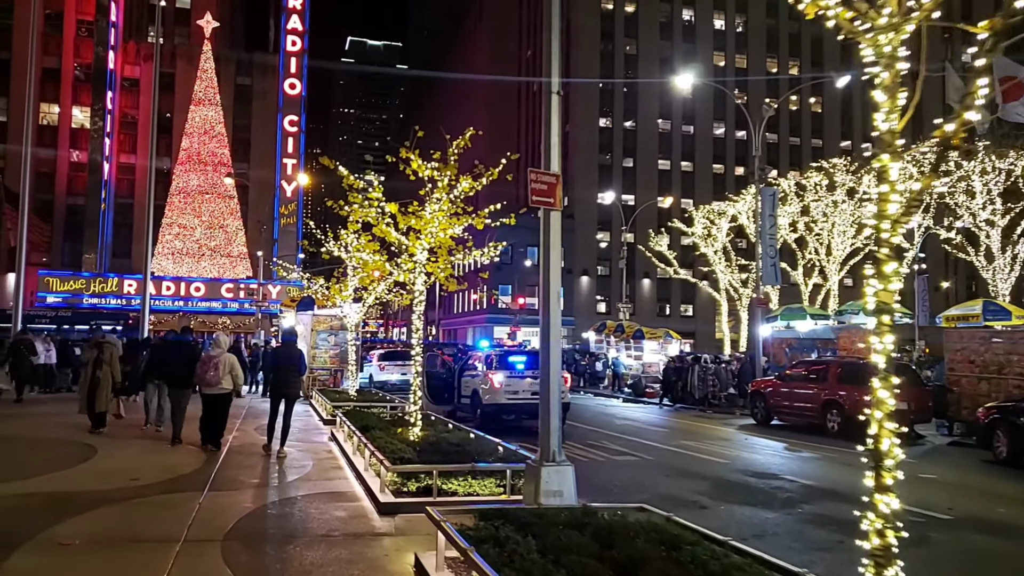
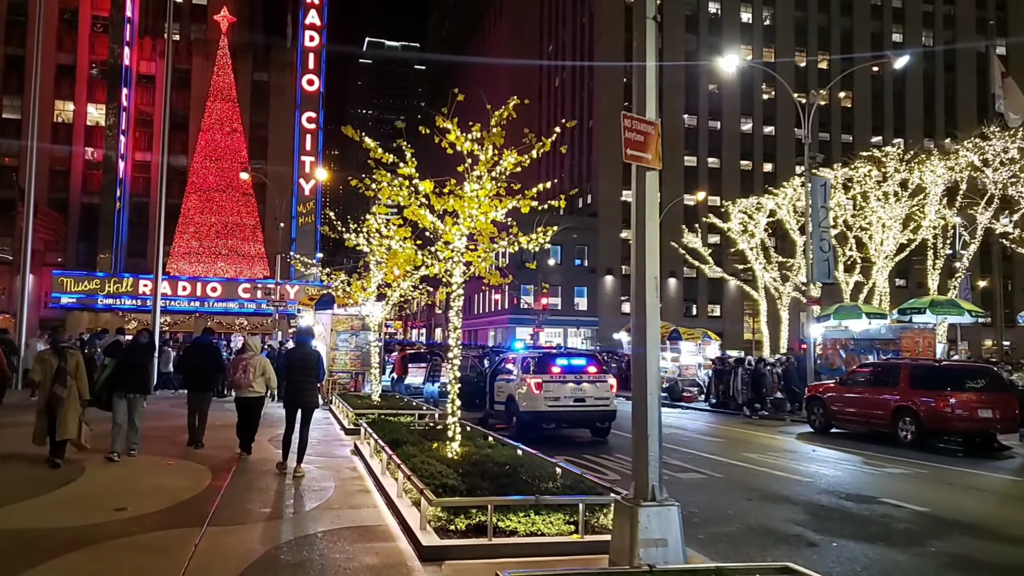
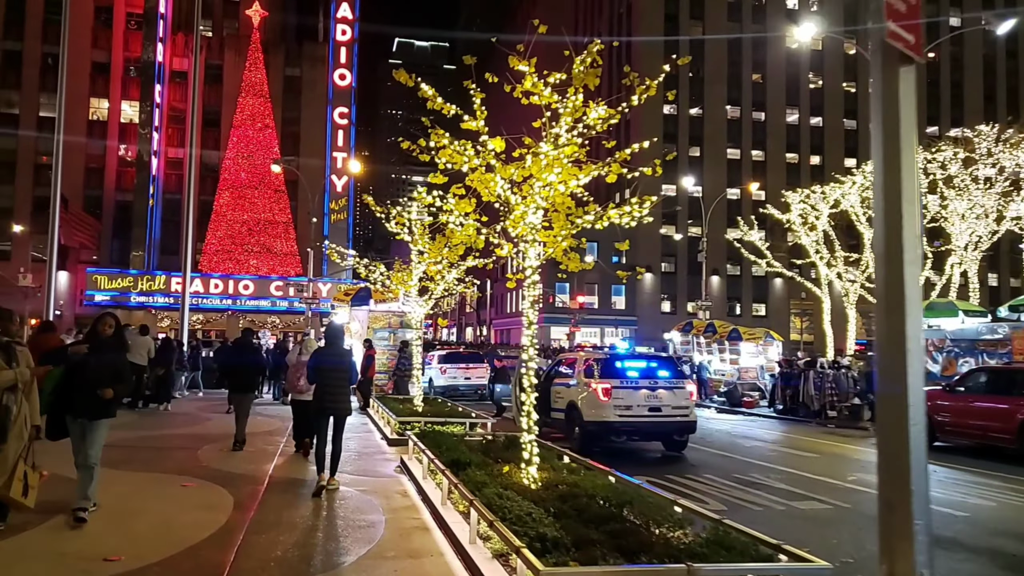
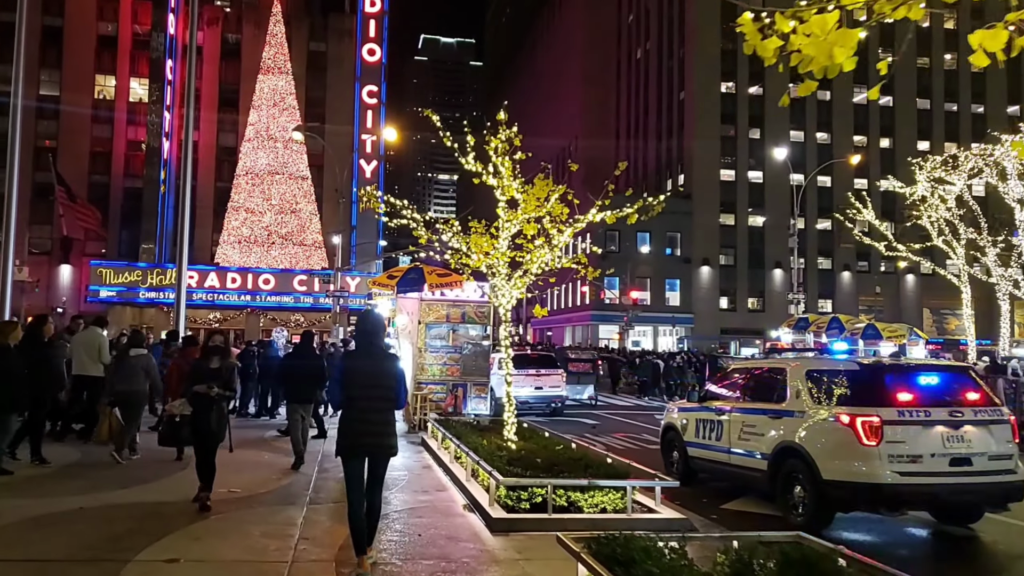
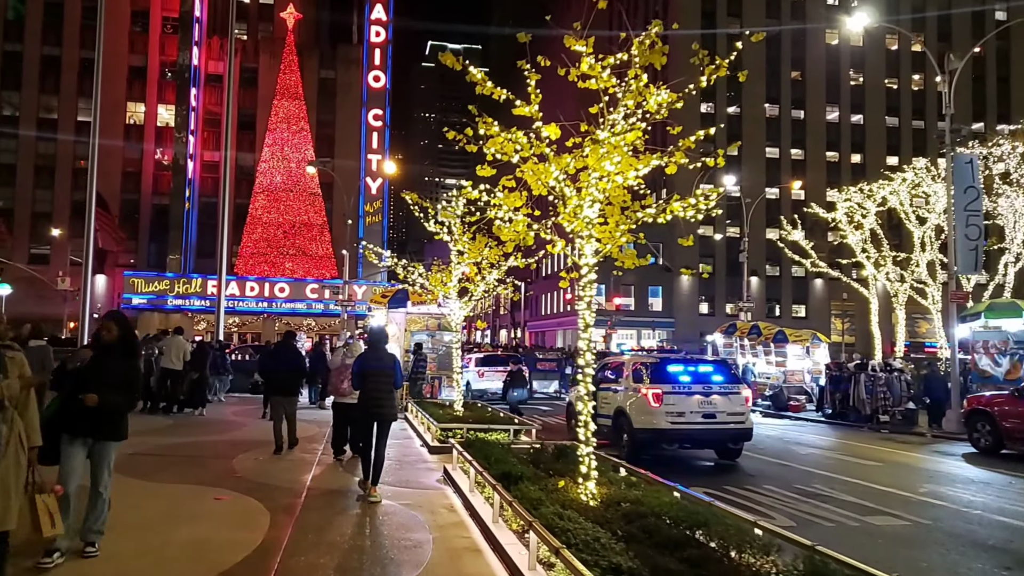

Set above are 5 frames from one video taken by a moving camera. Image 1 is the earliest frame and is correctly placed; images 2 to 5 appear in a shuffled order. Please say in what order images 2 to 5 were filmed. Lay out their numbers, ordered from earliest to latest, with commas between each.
2, 3, 5, 4
